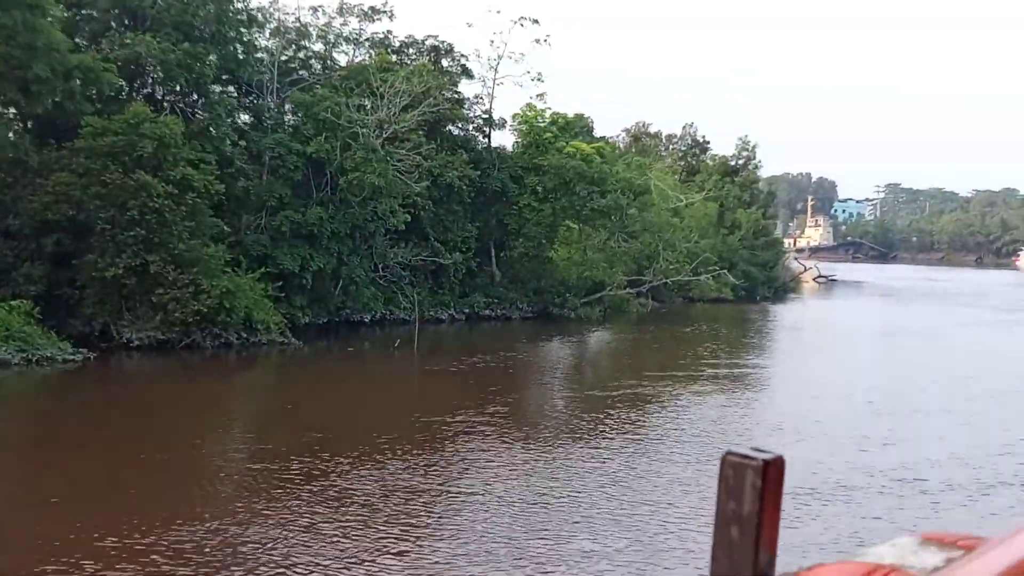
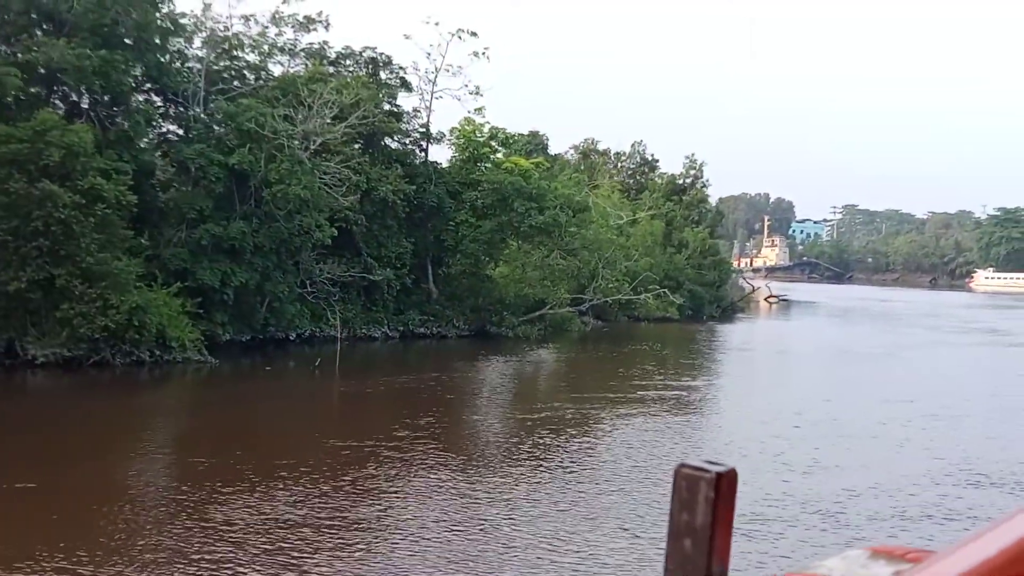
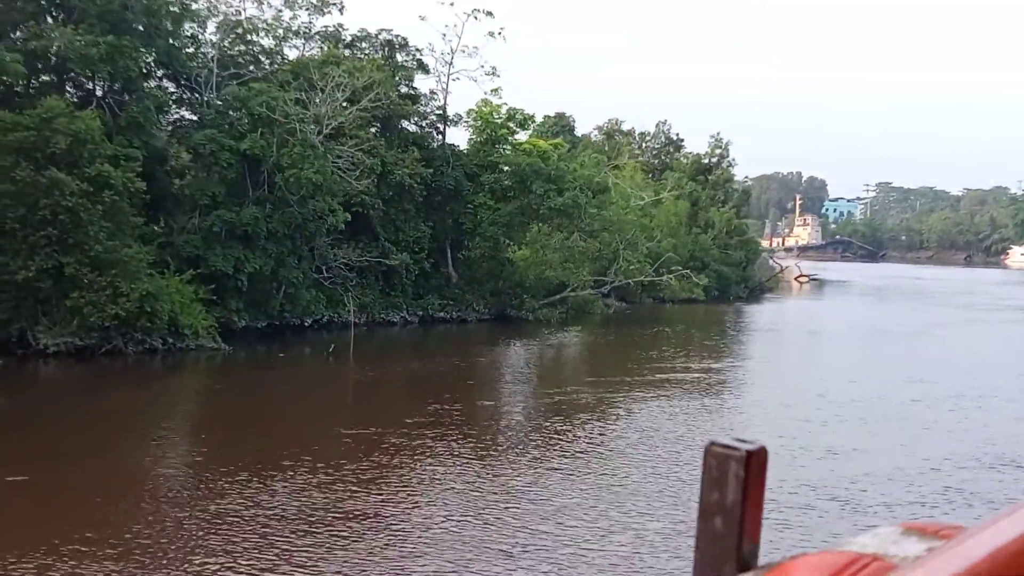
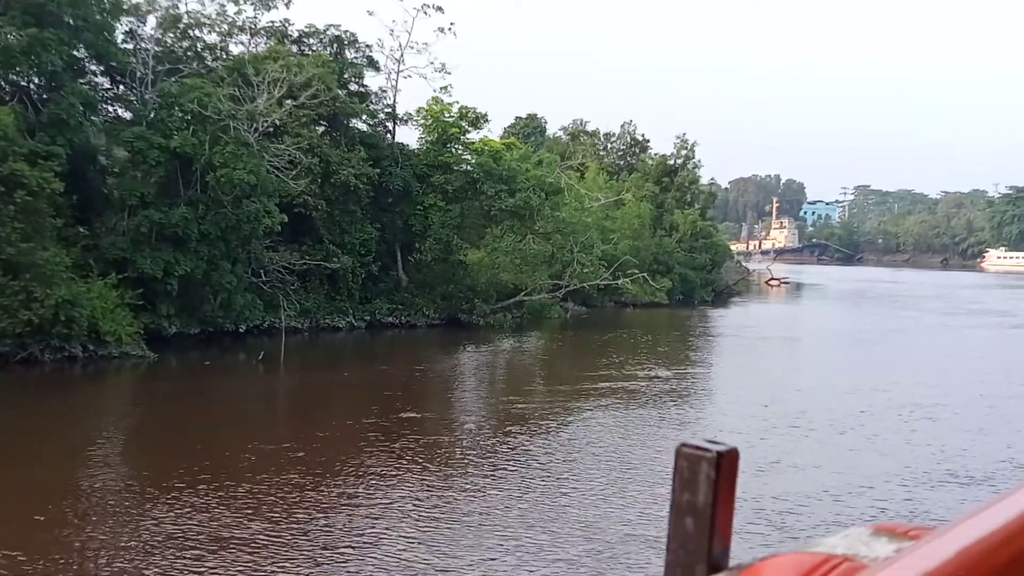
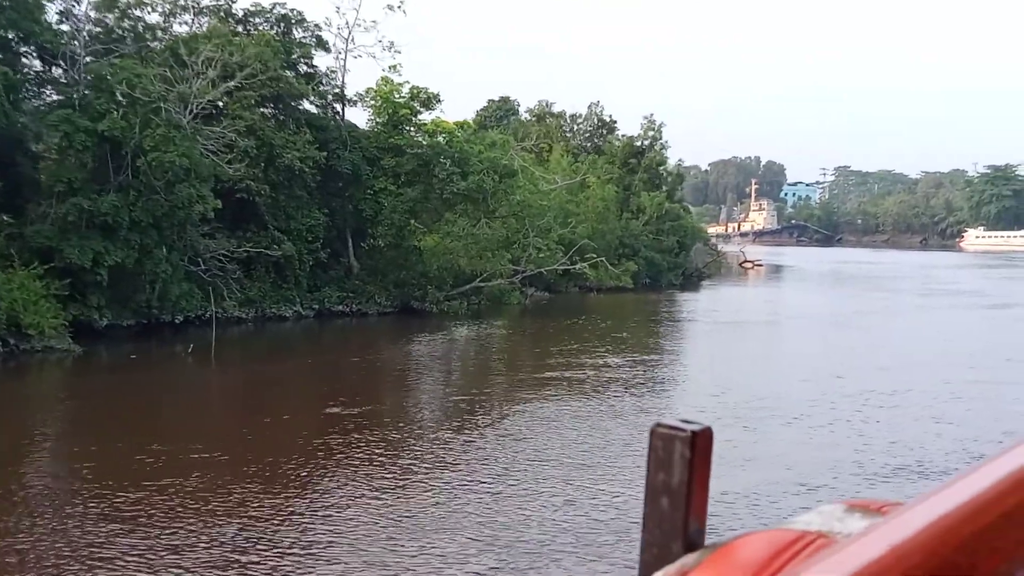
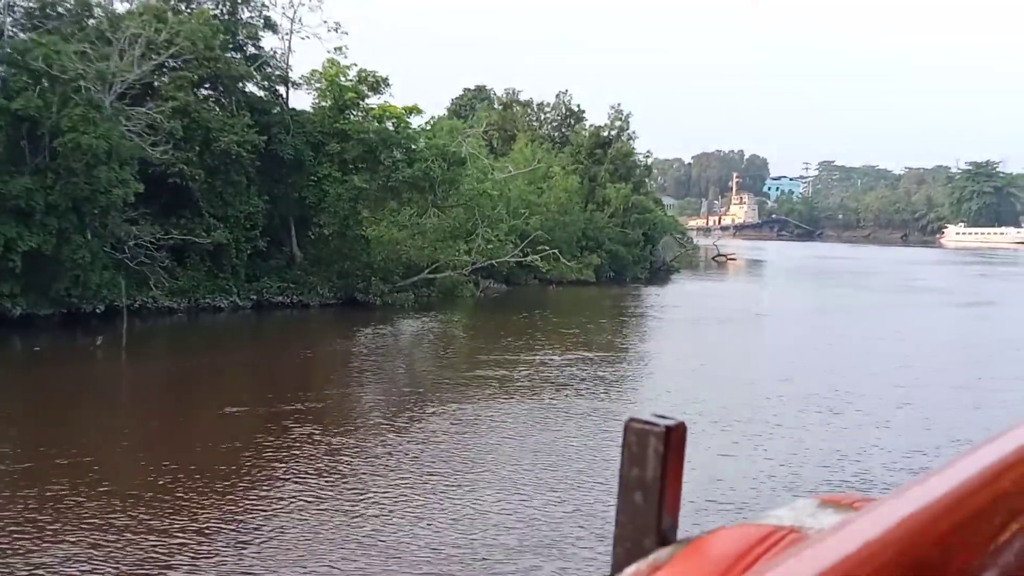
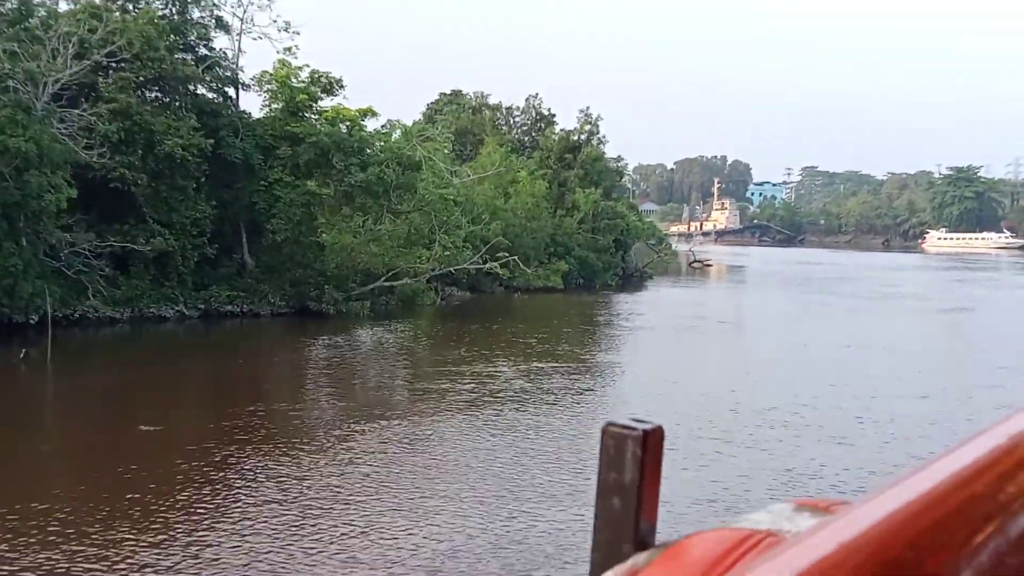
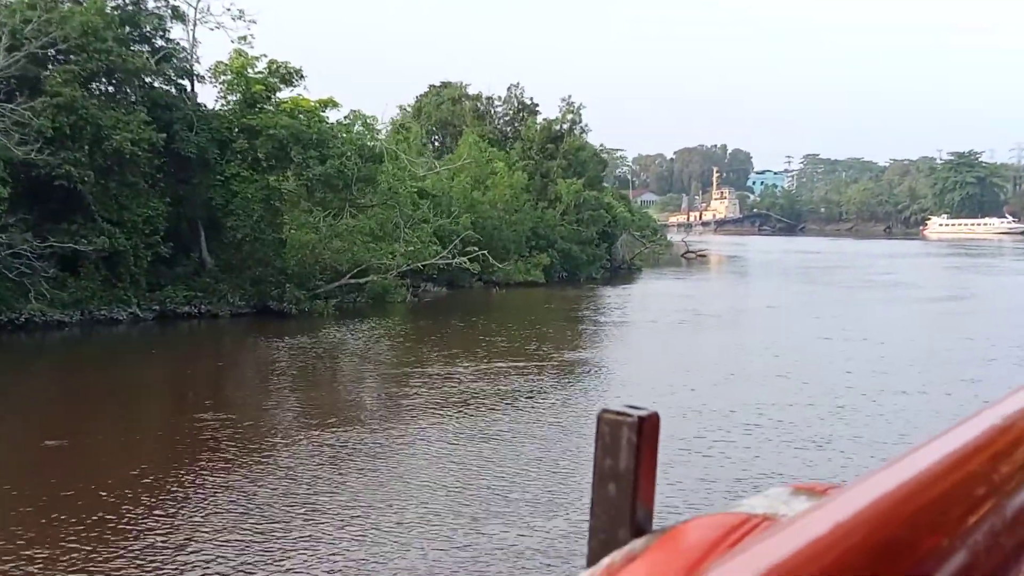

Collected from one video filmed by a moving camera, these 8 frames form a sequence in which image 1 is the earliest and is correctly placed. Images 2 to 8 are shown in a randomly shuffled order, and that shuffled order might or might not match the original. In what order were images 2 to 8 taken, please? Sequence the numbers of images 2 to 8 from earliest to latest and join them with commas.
2, 3, 4, 5, 6, 7, 8
